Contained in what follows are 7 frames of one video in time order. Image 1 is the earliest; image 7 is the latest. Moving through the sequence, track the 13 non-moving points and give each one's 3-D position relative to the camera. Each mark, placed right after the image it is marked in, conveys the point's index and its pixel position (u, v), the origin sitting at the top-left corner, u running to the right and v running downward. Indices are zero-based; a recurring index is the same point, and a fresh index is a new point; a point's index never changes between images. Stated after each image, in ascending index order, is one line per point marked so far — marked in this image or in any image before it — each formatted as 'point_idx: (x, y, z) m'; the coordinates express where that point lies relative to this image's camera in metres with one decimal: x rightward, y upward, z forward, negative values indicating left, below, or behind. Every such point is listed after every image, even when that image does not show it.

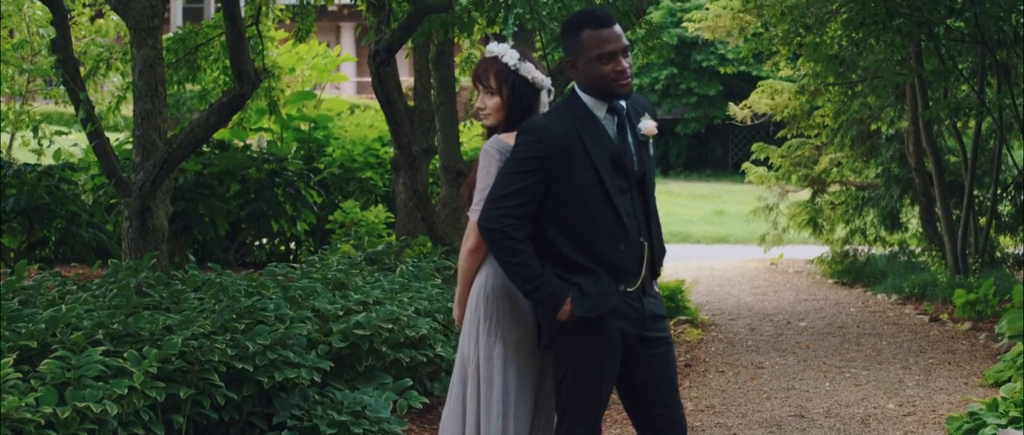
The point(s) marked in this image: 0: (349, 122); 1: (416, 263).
0: (-1.1, +0.7, +13.4) m
1: (-0.4, -0.2, +8.1) m
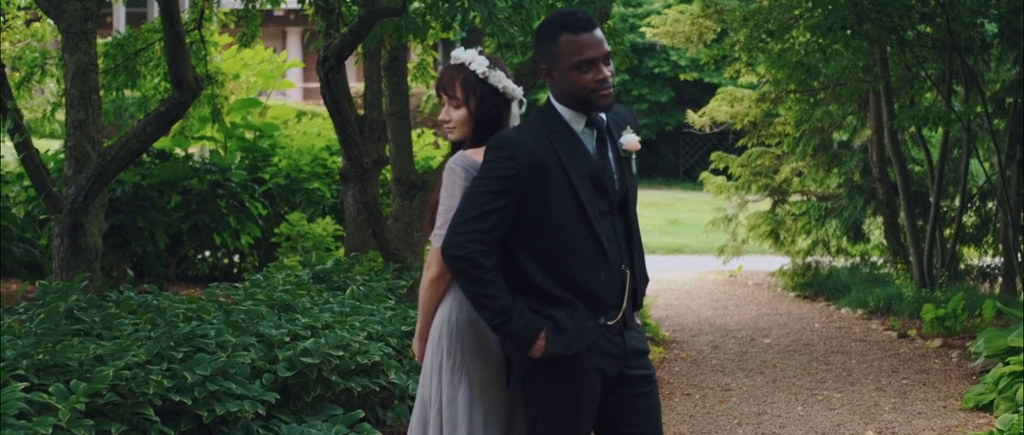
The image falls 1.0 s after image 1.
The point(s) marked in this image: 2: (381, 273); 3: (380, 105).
0: (-1.5, +0.6, +12.9) m
1: (-0.6, -0.3, +7.7) m
2: (-0.6, -0.2, +8.1) m
3: (-0.6, +0.5, +9.3) m
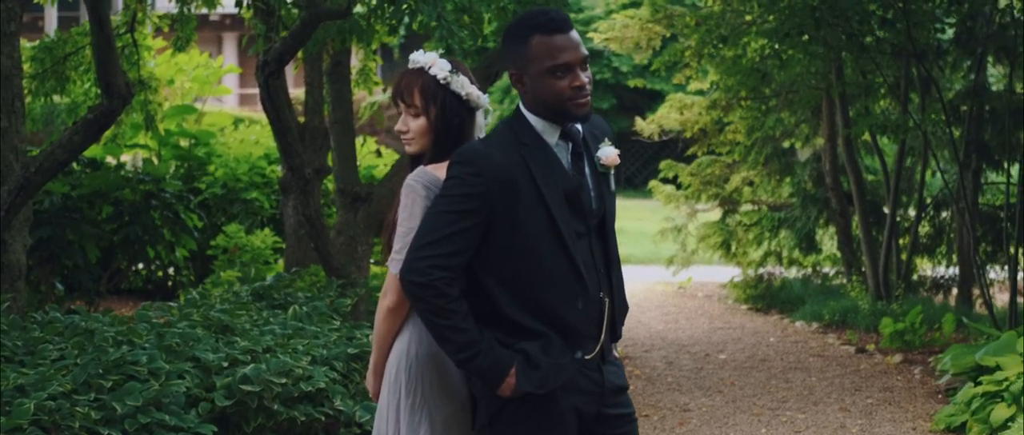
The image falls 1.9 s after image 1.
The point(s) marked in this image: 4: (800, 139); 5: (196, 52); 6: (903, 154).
0: (-1.8, +0.5, +12.5) m
1: (-0.8, -0.3, +7.3) m
2: (-0.8, -0.3, +7.7) m
3: (-0.9, +0.5, +8.8) m
4: (+2.0, +0.6, +13.4) m
5: (-2.1, +1.1, +12.5) m
6: (+2.6, +0.4, +12.5) m
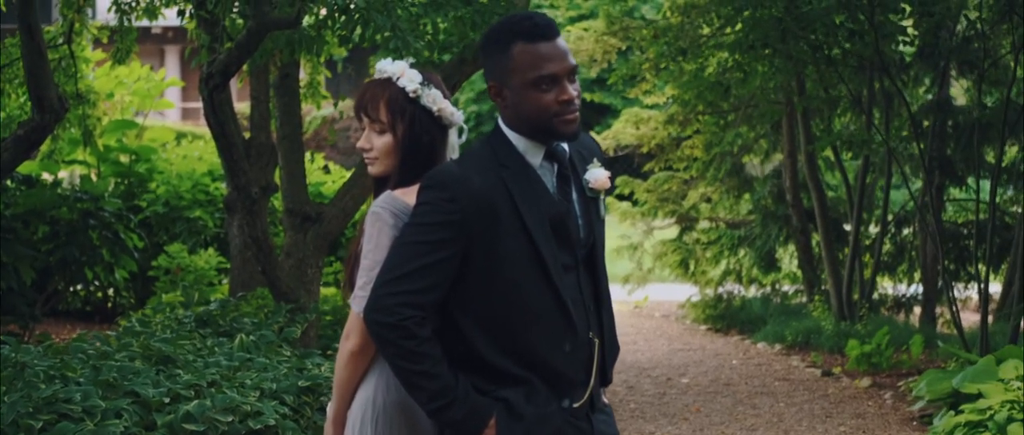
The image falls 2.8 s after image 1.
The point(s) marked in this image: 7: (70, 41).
0: (-2.1, +0.4, +12.0) m
1: (-0.9, -0.4, +6.8) m
2: (-0.9, -0.4, +7.3) m
3: (-1.1, +0.4, +8.4) m
4: (+1.7, +0.4, +13.1) m
5: (-2.4, +1.0, +12.0) m
6: (+2.3, +0.3, +12.2) m
7: (-2.2, +0.9, +9.4) m
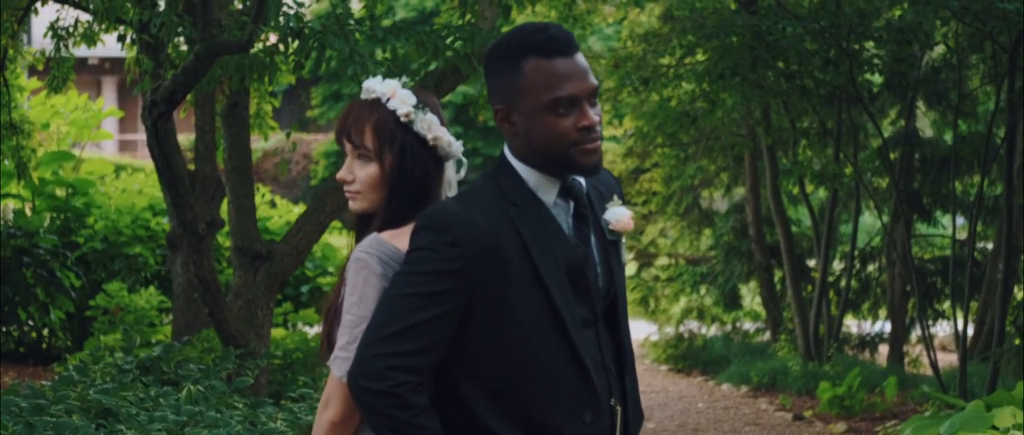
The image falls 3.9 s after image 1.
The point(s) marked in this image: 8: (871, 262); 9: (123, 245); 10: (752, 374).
0: (-2.4, +0.2, +11.5) m
1: (-1.0, -0.5, +6.3) m
2: (-1.0, -0.5, +6.7) m
3: (-1.2, +0.2, +7.9) m
4: (+1.4, +0.2, +12.7) m
5: (-2.6, +0.7, +11.5) m
6: (+2.0, +0.1, +11.8) m
7: (-2.4, +0.7, +8.8) m
8: (+2.4, -0.3, +12.8) m
9: (-2.1, -0.2, +10.5) m
10: (+1.4, -0.9, +11.5) m
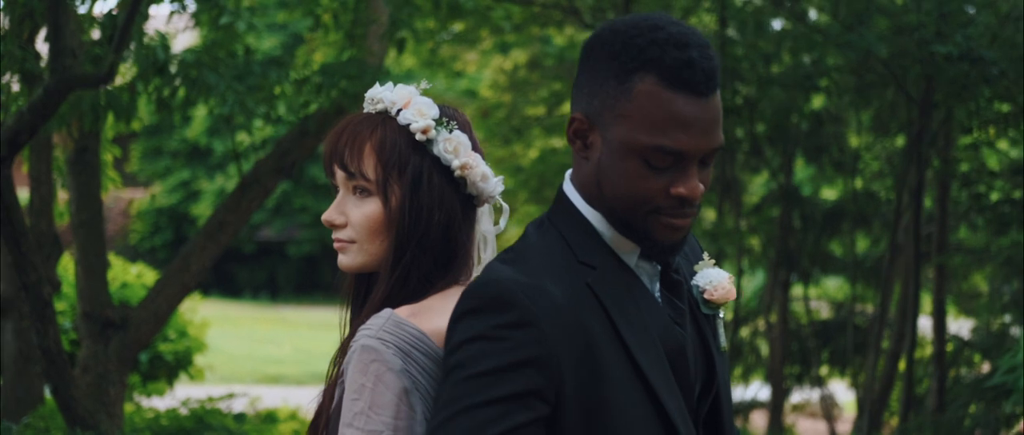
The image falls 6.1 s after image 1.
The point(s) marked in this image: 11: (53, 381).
0: (-3.2, -0.2, +10.4) m
1: (-1.3, -0.7, +5.4) m
2: (-1.3, -0.7, +5.8) m
3: (-1.7, 0.0, +7.0) m
4: (+0.5, -0.2, +11.9) m
5: (-3.4, +0.4, +10.4) m
6: (+1.2, -0.3, +11.1) m
7: (-2.9, +0.4, +7.8) m
8: (+1.5, -0.7, +12.1) m
9: (-2.8, -0.4, +9.4) m
10: (+0.7, -1.3, +10.7) m
11: (-1.5, -0.5, +6.1) m
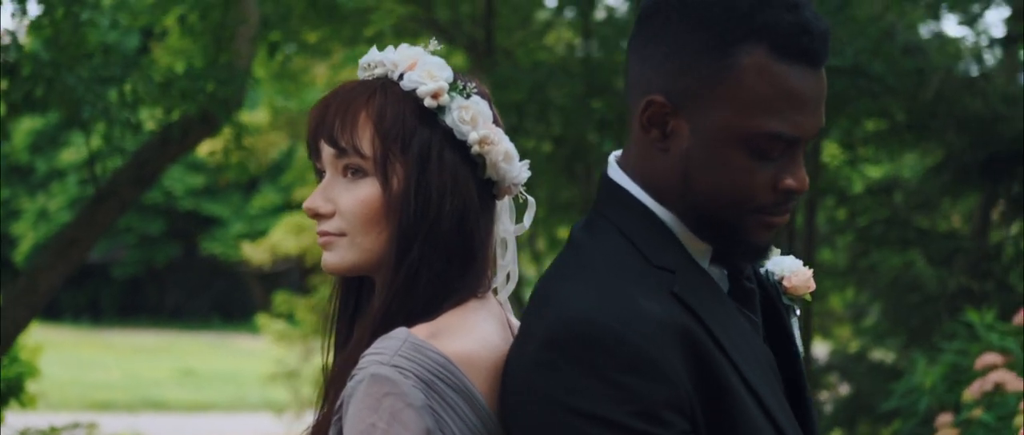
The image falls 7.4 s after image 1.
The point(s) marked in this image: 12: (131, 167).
0: (-3.9, -0.2, +9.7) m
1: (-1.6, -0.7, +4.9) m
2: (-1.7, -0.7, +5.3) m
3: (-2.1, 0.0, +6.4) m
4: (-0.4, -0.3, +11.6) m
5: (-4.2, +0.3, +9.7) m
6: (+0.3, -0.4, +10.8) m
7: (-3.4, +0.4, +7.1) m
8: (+0.5, -0.8, +11.8) m
9: (-3.5, -0.5, +8.7) m
10: (-0.1, -1.4, +10.3) m
11: (-1.8, -0.6, +5.6) m
12: (-1.2, +0.2, +6.0) m
